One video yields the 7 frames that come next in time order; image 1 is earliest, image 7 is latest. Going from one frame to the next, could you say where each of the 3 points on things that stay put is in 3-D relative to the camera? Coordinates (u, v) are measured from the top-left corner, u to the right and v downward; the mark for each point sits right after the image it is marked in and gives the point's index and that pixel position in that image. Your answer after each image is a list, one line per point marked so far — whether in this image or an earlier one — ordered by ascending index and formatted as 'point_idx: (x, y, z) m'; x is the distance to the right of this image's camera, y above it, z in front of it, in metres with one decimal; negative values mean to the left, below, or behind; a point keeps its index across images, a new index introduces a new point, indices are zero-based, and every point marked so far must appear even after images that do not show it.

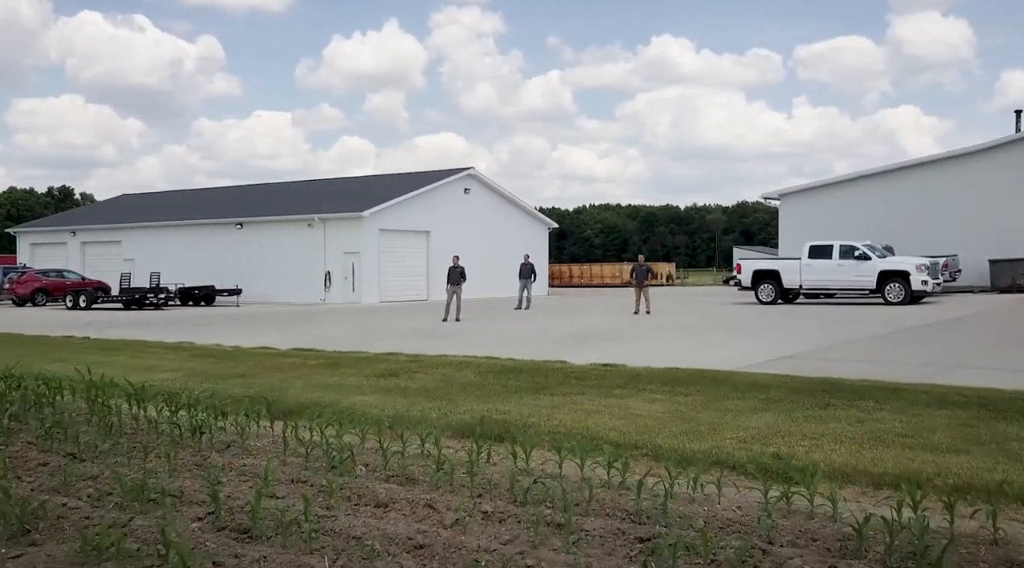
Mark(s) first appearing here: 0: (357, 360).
0: (-1.8, -0.9, +10.9) m
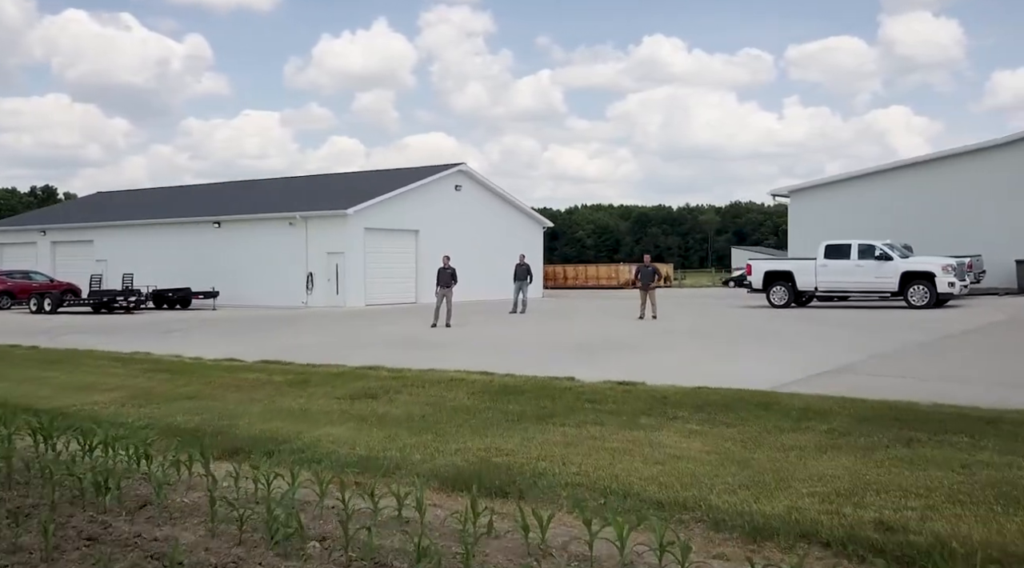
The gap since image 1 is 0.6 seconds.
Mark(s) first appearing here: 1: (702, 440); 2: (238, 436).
0: (-1.8, -0.9, +9.4) m
1: (+1.2, -1.0, +5.9) m
2: (-1.9, -1.0, +6.4) m
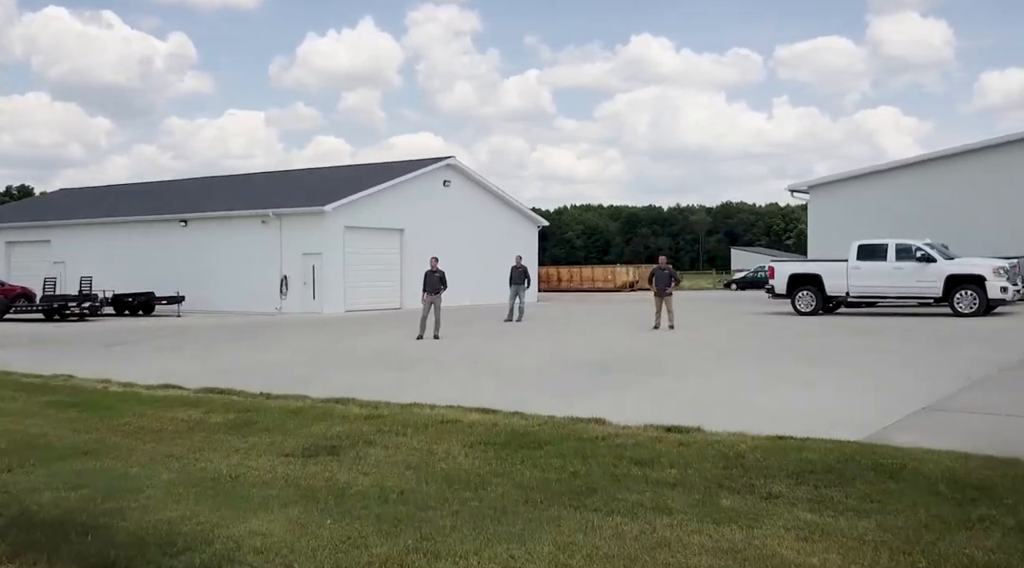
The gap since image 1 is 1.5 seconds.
0: (-1.8, -1.0, +7.2) m
1: (+1.3, -1.1, +3.7) m
2: (-1.8, -1.1, +4.2) m
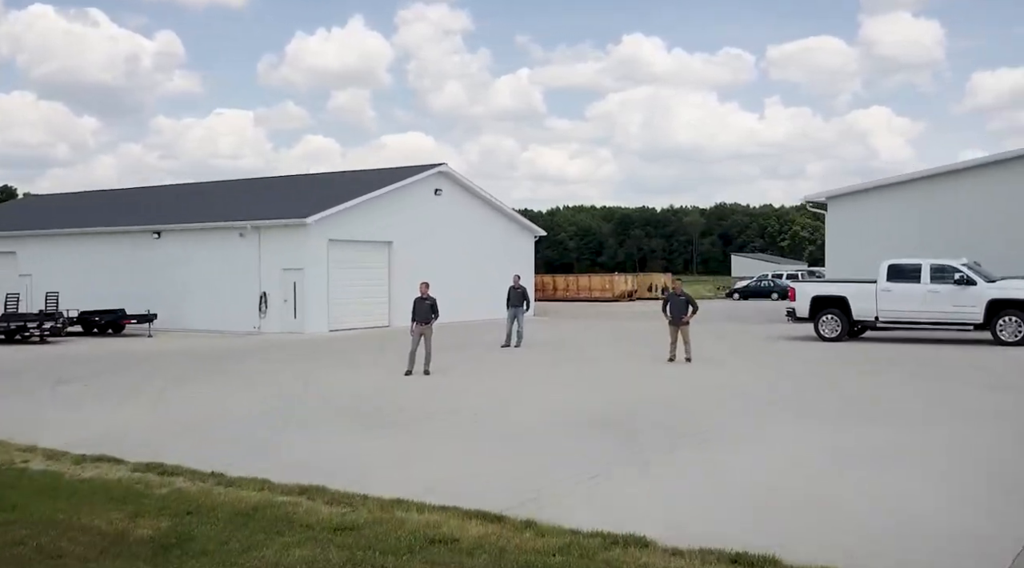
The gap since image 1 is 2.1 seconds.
0: (-1.7, -1.5, +5.6) m
1: (+1.4, -1.5, +2.2) m
2: (-1.7, -1.6, +2.6) m
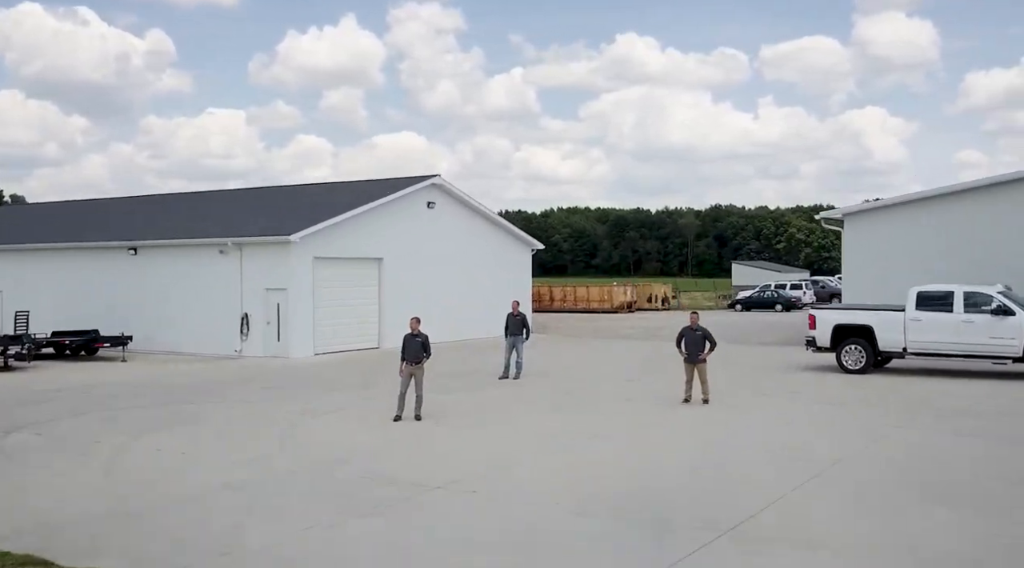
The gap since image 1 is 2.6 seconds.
0: (-1.6, -1.9, +4.4) m
1: (+1.5, -2.0, +1.0) m
2: (-1.6, -2.0, +1.3) m
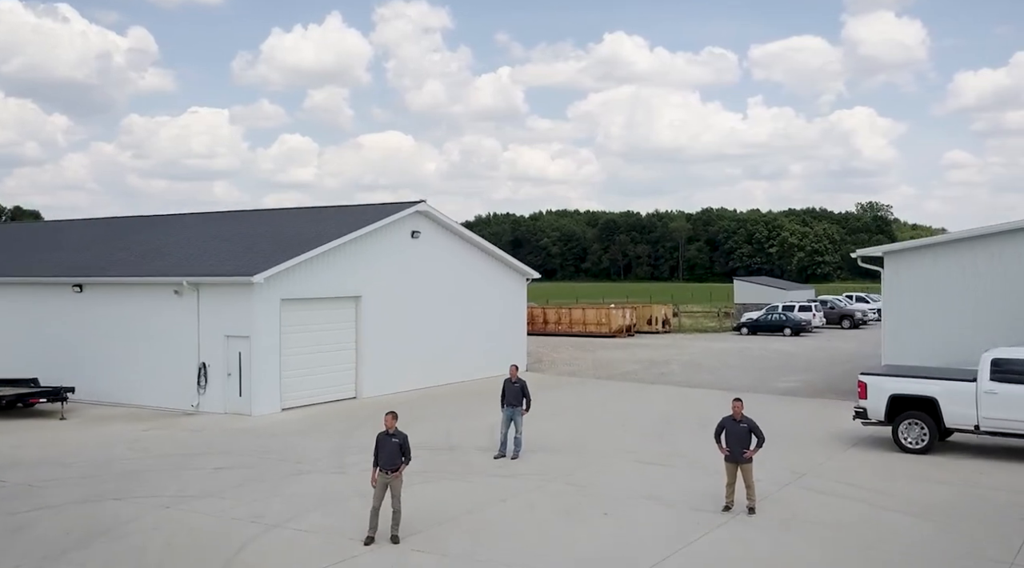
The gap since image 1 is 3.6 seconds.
0: (-1.5, -2.9, +1.9) m
1: (+1.7, -2.9, -1.5) m
2: (-1.4, -3.0, -1.1) m
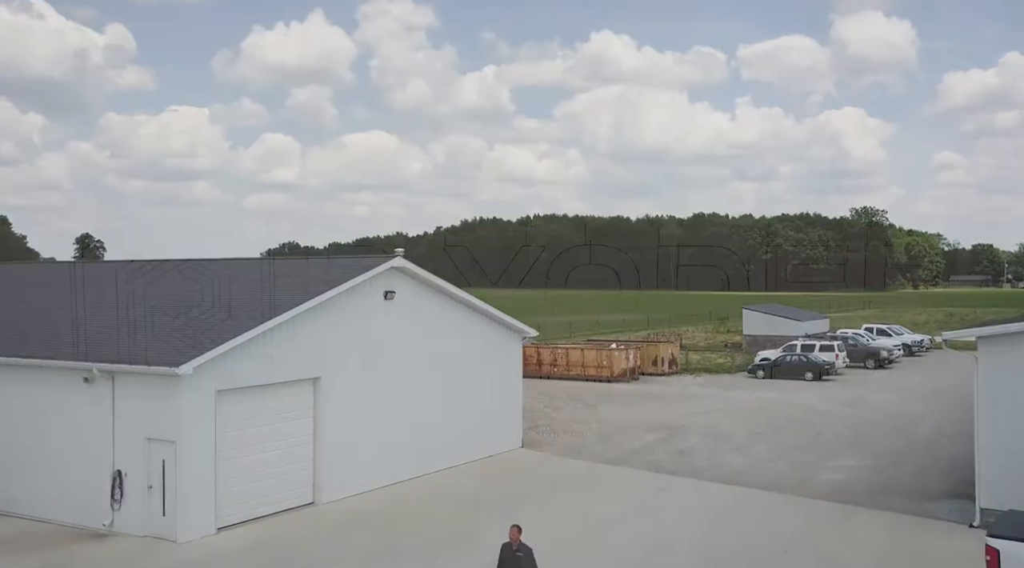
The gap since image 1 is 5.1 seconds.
0: (-1.3, -4.3, -1.8) m
1: (+2.0, -4.4, -5.2) m
2: (-1.2, -4.4, -4.9) m
